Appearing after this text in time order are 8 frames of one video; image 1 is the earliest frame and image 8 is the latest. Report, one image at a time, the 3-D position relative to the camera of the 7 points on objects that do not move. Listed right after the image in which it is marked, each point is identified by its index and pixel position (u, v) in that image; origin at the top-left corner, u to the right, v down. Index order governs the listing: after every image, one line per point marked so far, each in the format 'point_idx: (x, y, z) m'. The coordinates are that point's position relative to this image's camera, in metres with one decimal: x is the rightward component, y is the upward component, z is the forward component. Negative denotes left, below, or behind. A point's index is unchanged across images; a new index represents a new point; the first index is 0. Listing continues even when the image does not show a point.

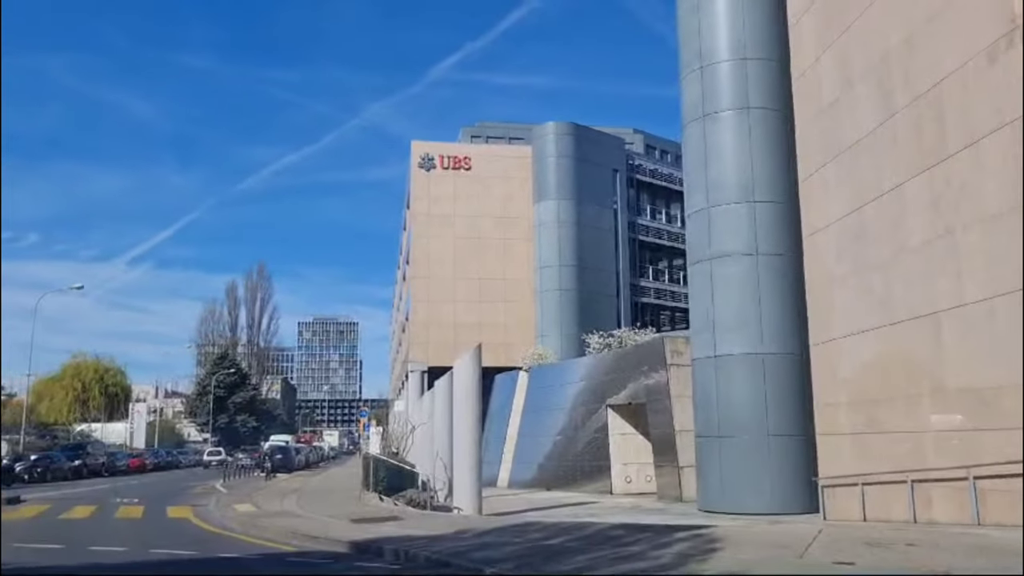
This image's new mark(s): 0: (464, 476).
0: (-1.0, -3.9, +19.2) m
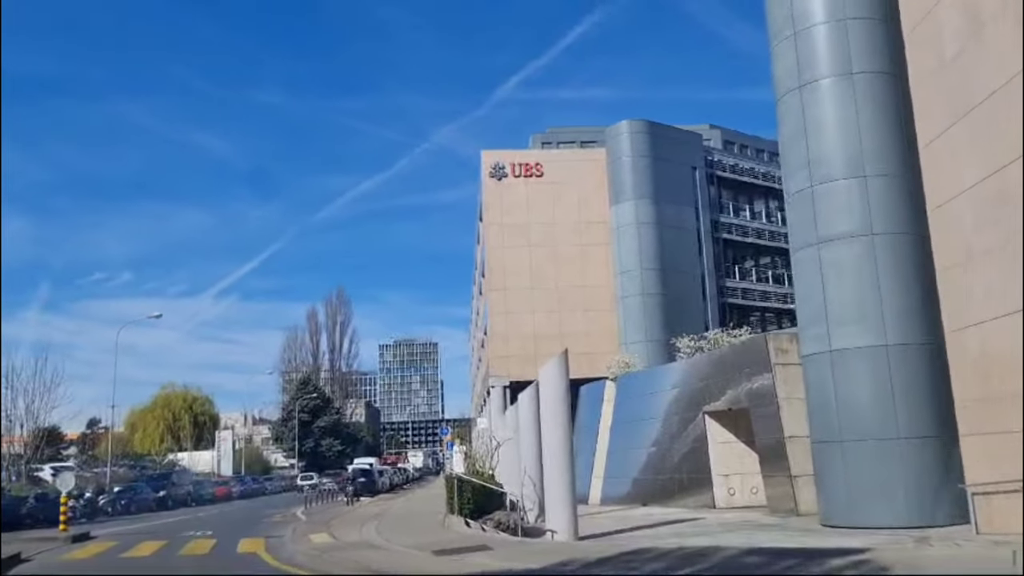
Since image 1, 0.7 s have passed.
0: (+0.9, -3.9, +17.5) m
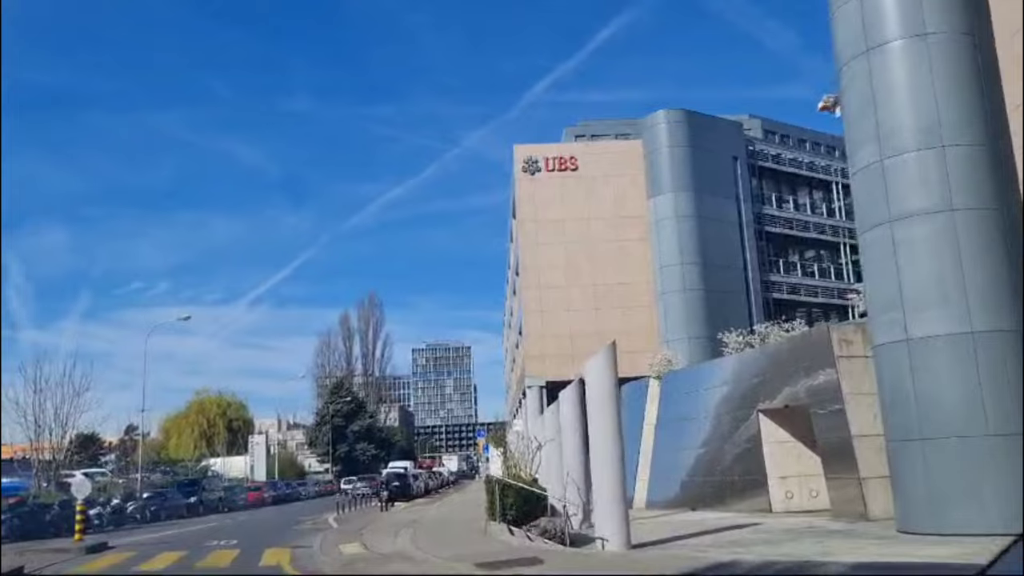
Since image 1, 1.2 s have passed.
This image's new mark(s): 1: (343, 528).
0: (+1.7, -3.7, +16.1) m
1: (-3.7, -5.2, +20.0) m
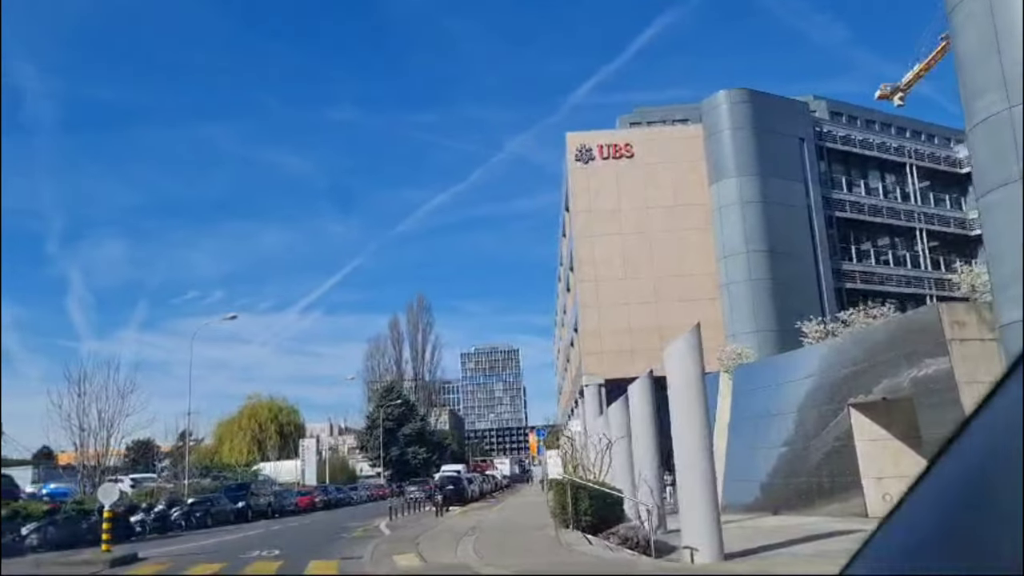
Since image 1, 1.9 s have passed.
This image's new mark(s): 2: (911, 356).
0: (+2.8, -3.3, +14.1) m
1: (-2.3, -4.9, +18.3) m
2: (+7.8, -1.3, +18.0) m
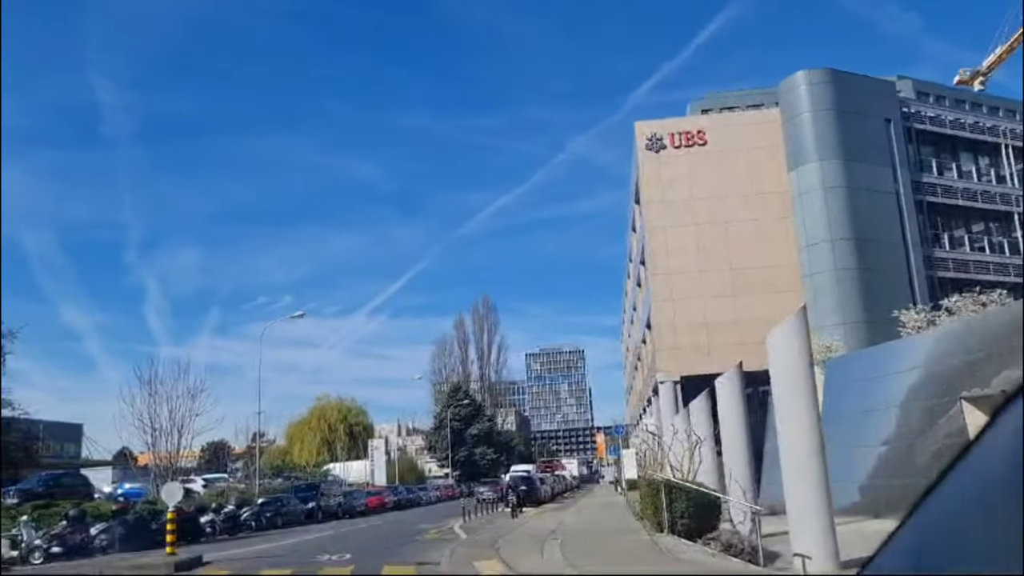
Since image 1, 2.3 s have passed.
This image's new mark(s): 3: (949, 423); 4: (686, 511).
0: (+4.1, -3.0, +12.7) m
1: (-0.7, -4.7, +17.2) m
2: (+9.3, -0.9, +16.2) m
3: (+9.2, -2.8, +19.5) m
4: (+2.7, -3.6, +14.8) m
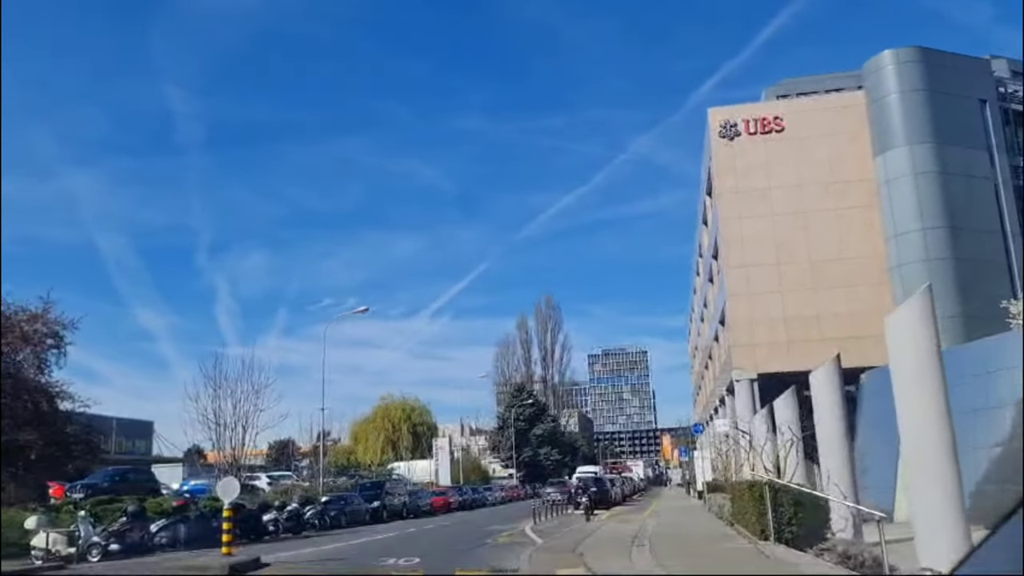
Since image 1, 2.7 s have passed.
0: (+5.1, -2.7, +11.1) m
1: (+0.7, -4.4, +15.9) m
2: (+10.5, -0.6, +14.3) m
3: (+10.7, -2.5, +17.5) m
4: (+3.9, -3.3, +13.3) m
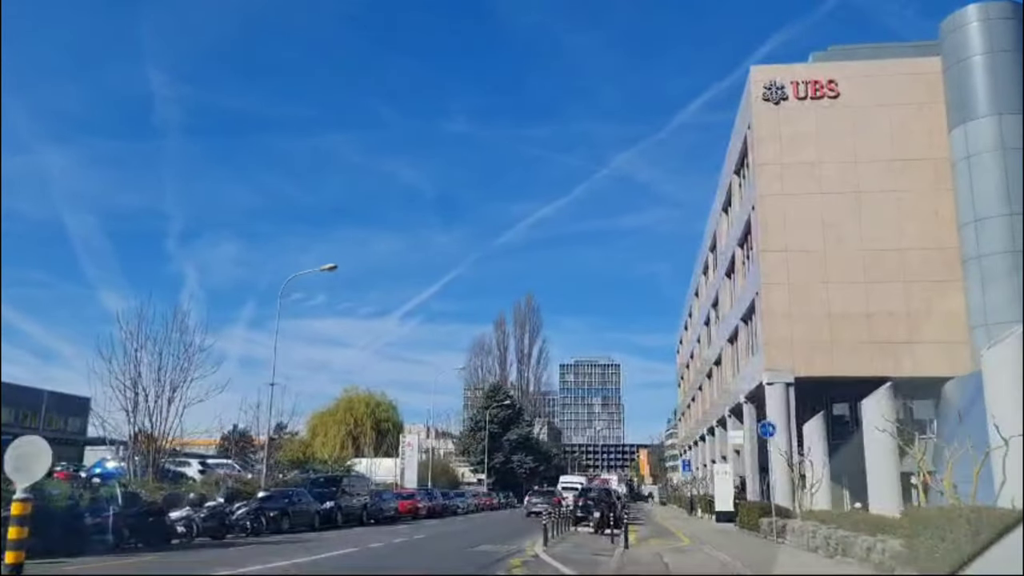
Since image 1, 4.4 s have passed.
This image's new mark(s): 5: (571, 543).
0: (+5.7, -1.7, +4.9) m
1: (+1.0, -3.1, +9.5) m
2: (+11.2, 0.0, +8.3) m
3: (+11.2, -1.9, +11.5) m
4: (+4.5, -2.2, +7.1) m
5: (+1.1, -5.2, +18.6) m
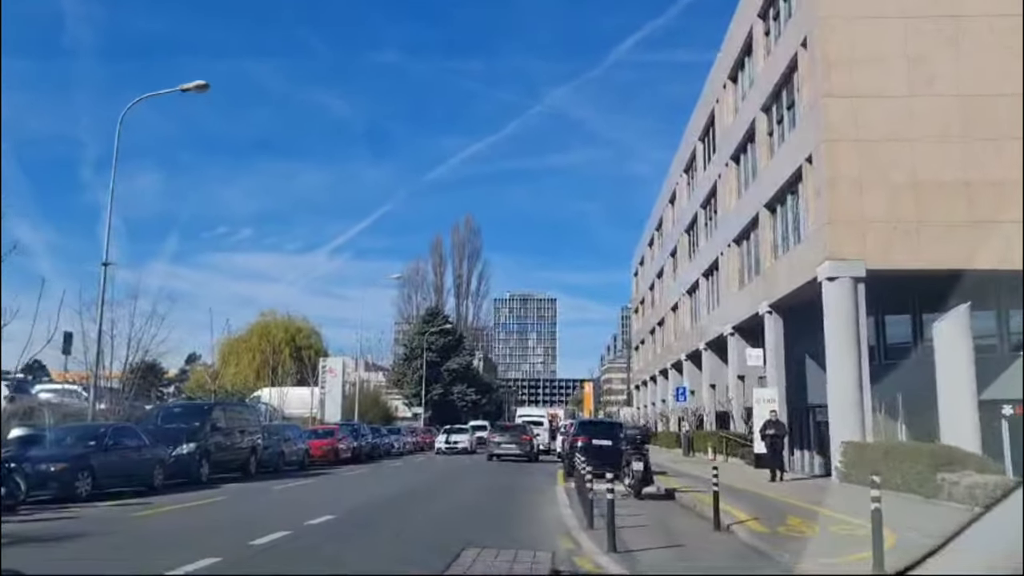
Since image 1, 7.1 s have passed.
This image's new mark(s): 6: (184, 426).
0: (+6.9, +0.1, -4.6) m
1: (+1.8, -0.9, -0.2) m
2: (+12.1, +2.0, -0.9) m
3: (+11.8, +0.3, +2.4) m
4: (+5.4, -0.2, -2.5) m
5: (+1.2, -2.4, +9.0) m
6: (-6.3, -2.8, +17.5) m
